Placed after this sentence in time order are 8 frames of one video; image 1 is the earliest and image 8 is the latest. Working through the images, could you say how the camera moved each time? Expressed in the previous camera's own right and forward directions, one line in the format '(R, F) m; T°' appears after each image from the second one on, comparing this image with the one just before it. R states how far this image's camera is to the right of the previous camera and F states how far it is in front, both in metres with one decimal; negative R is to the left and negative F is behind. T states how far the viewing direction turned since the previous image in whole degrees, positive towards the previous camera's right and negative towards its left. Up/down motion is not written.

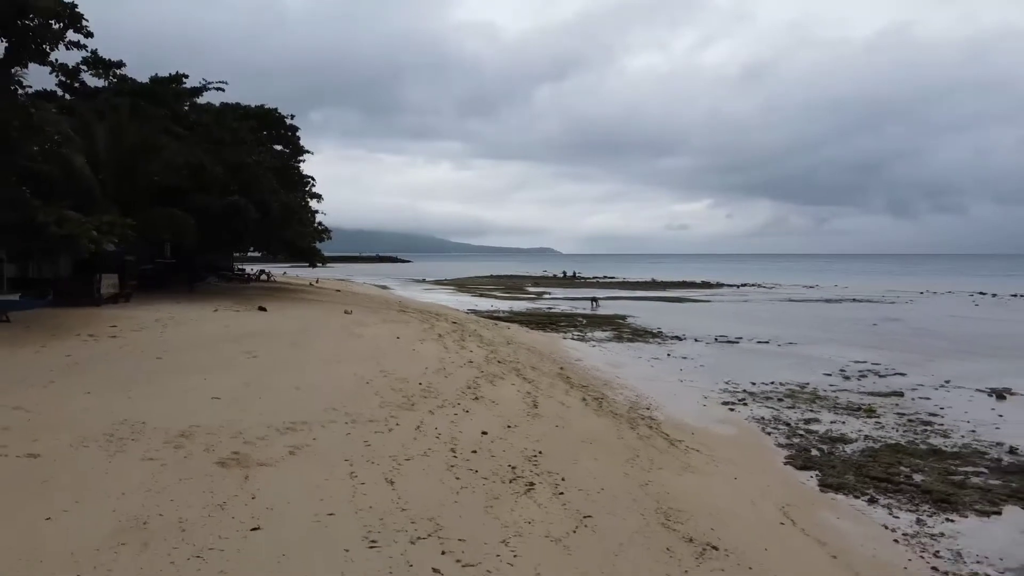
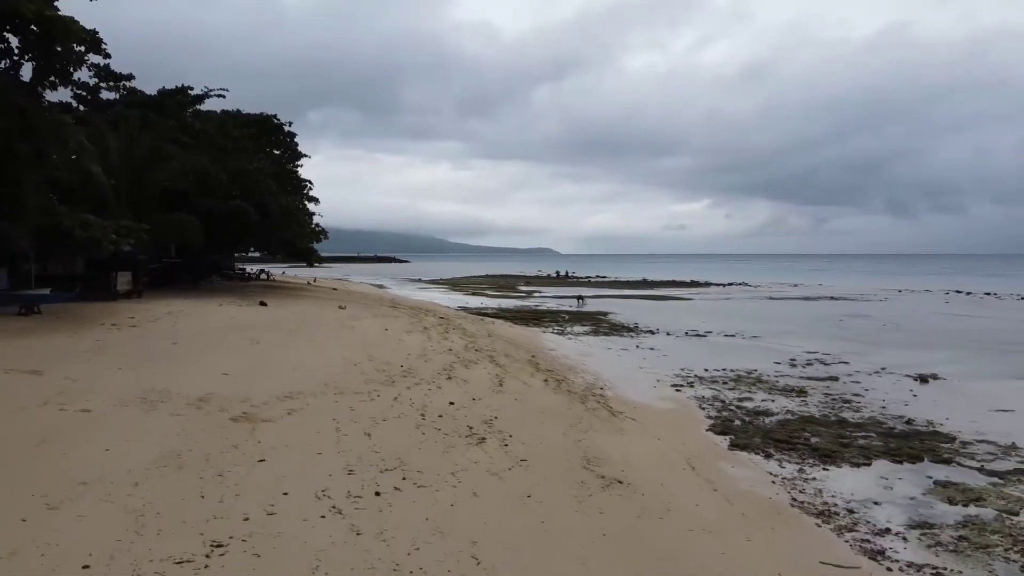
(+0.4, -1.4) m; 0°
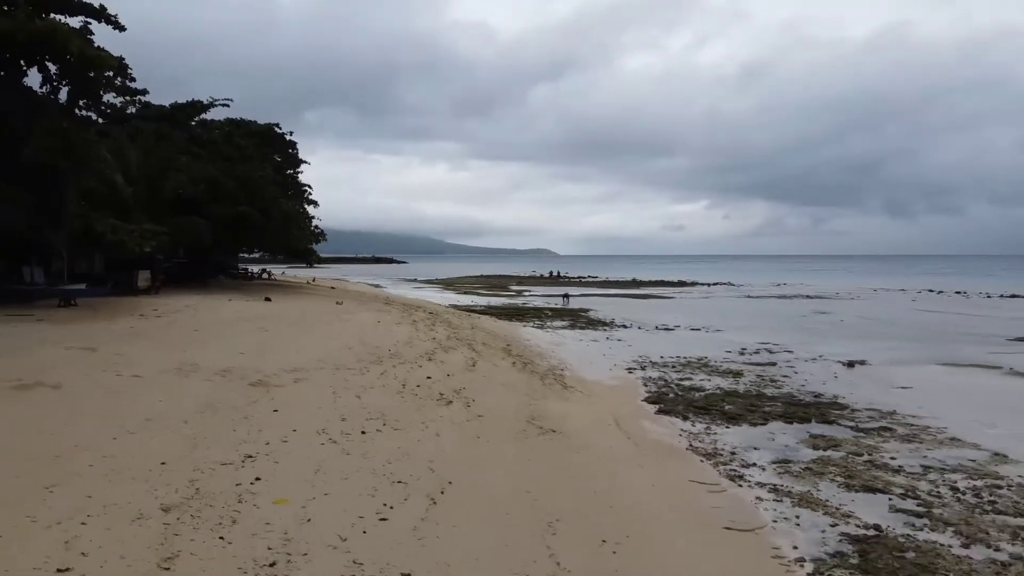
(+0.4, -1.9) m; 0°
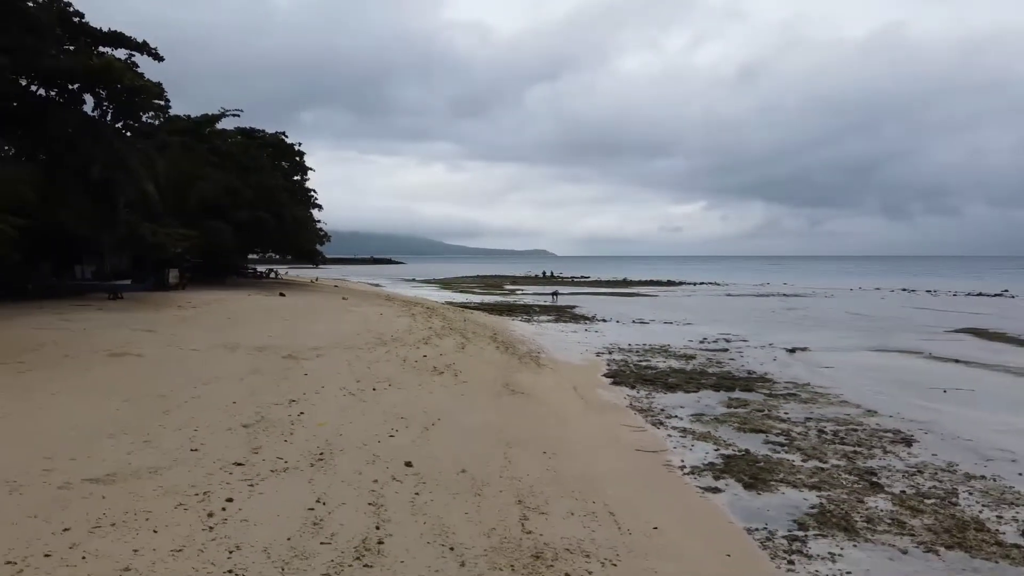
(+0.2, -2.3) m; 0°
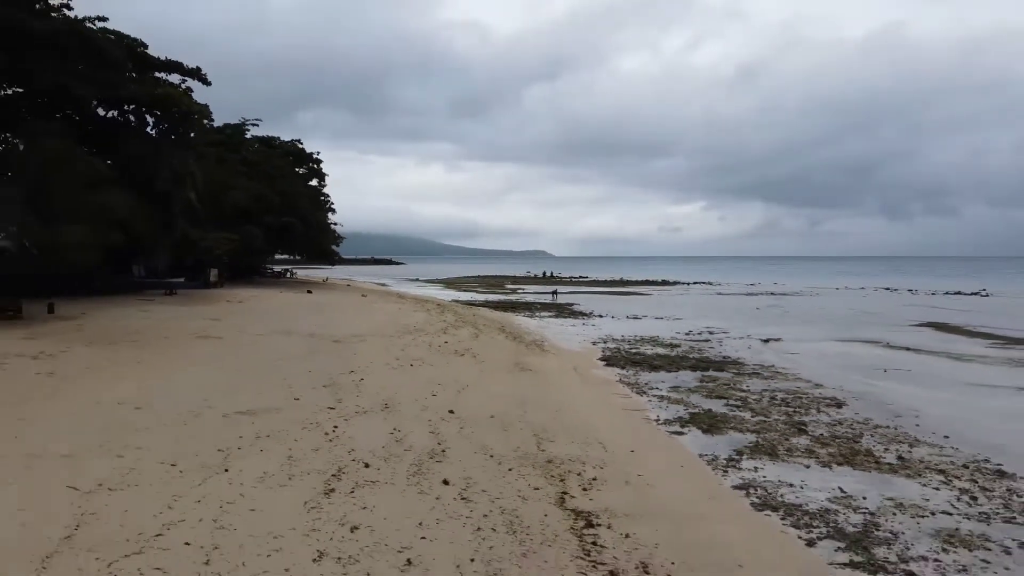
(-0.2, -2.3) m; 0°
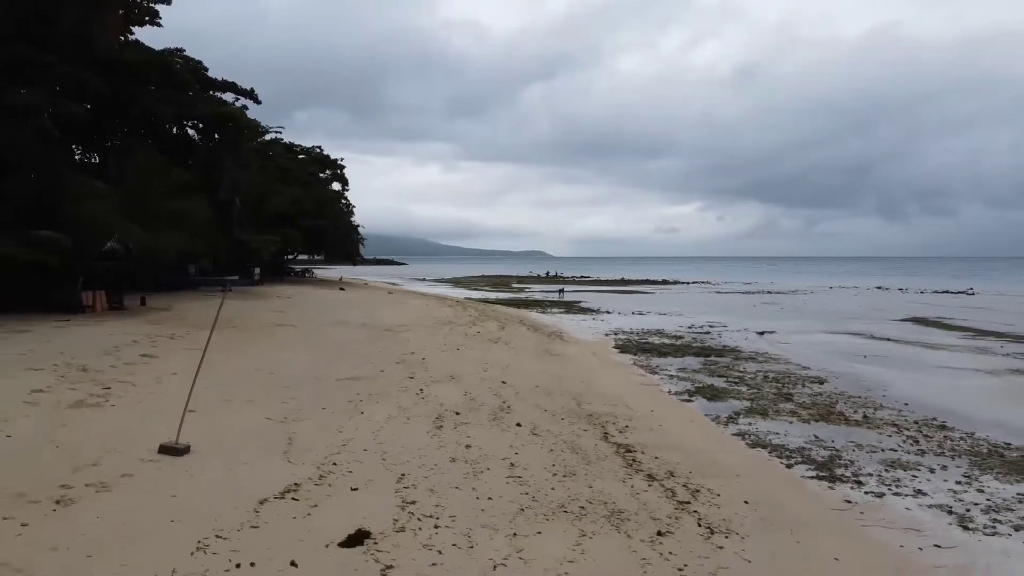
(-0.5, -2.1) m; 0°
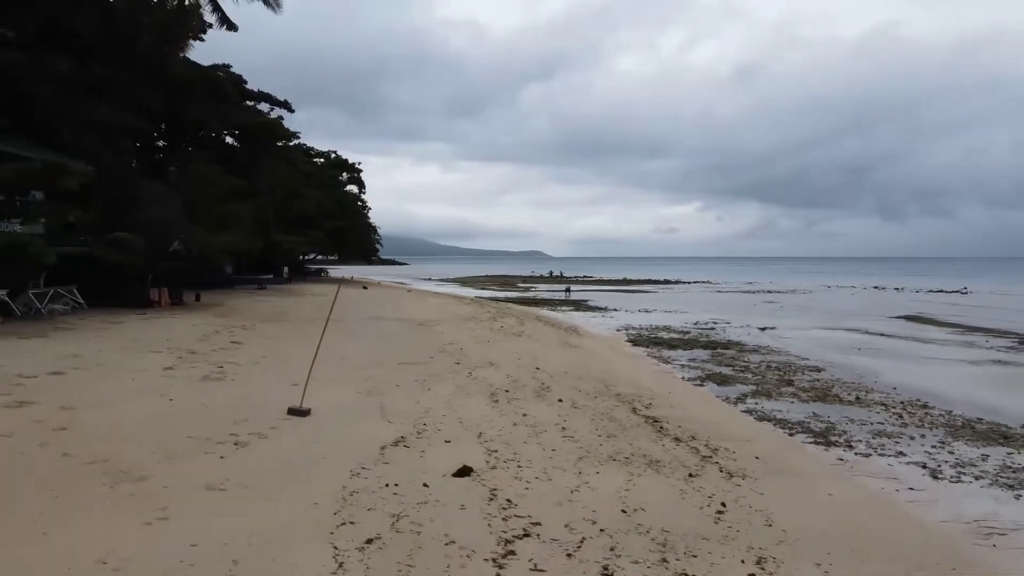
(-0.5, -1.4) m; 0°
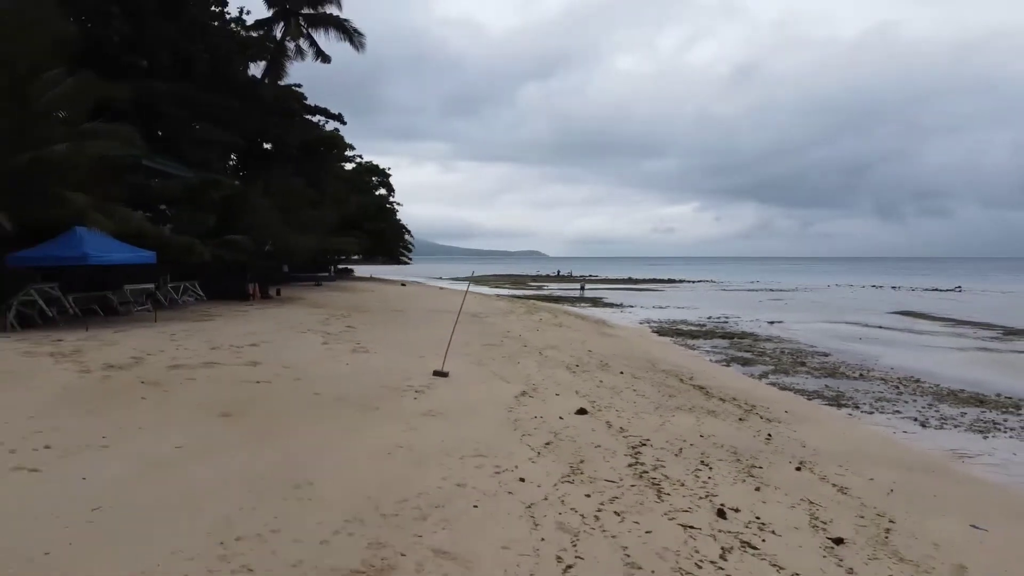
(-1.0, -2.2) m; 0°
